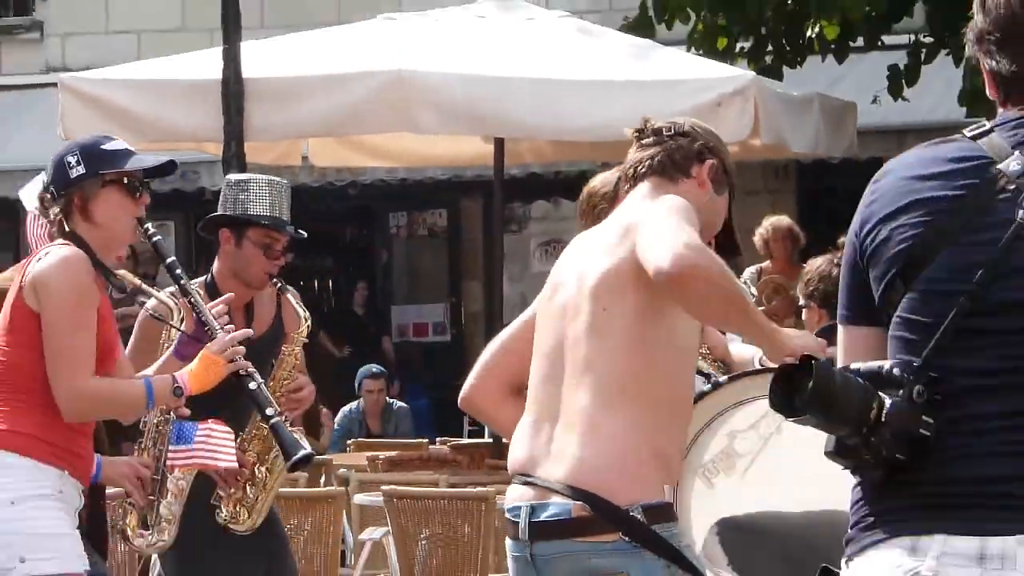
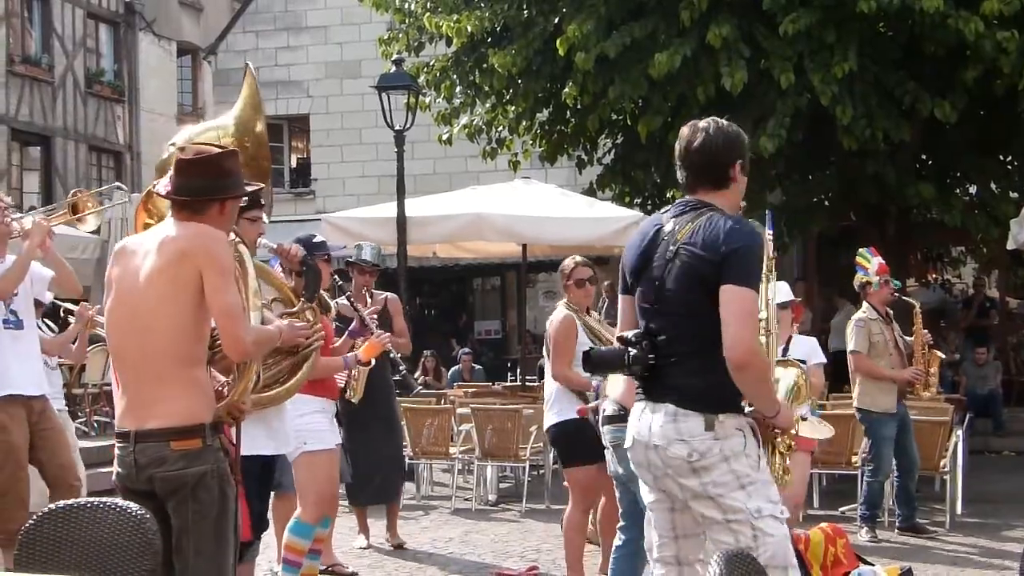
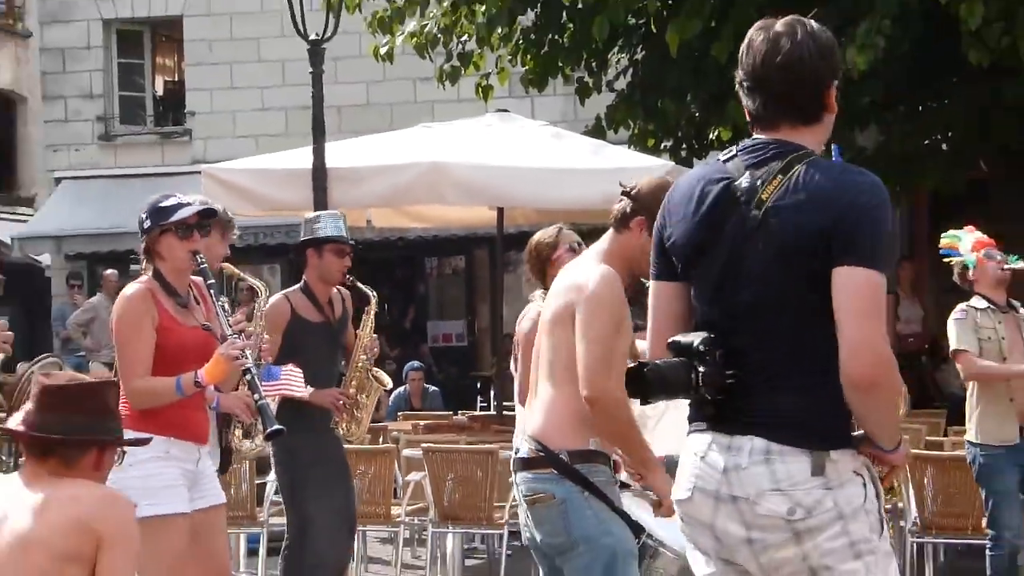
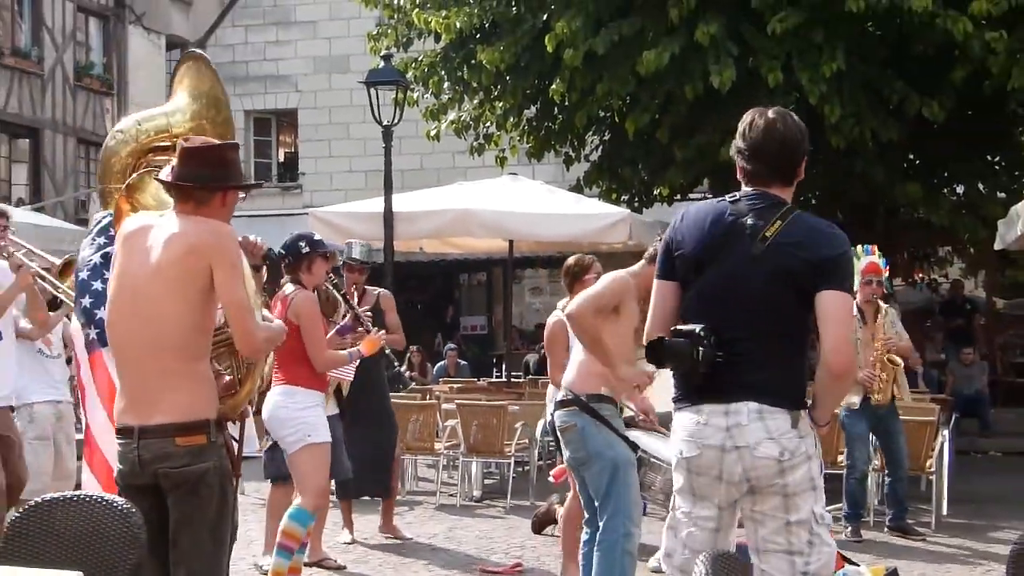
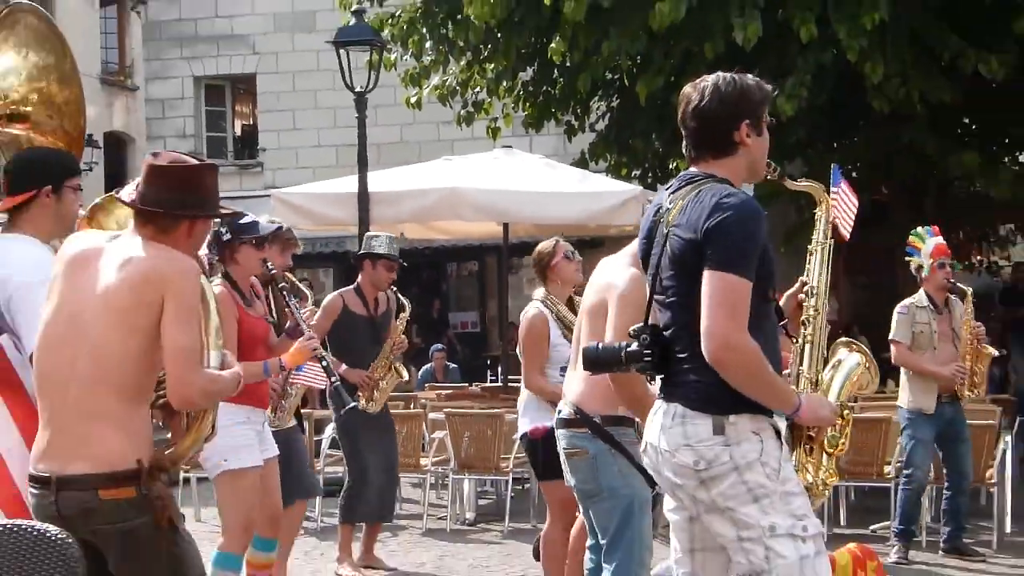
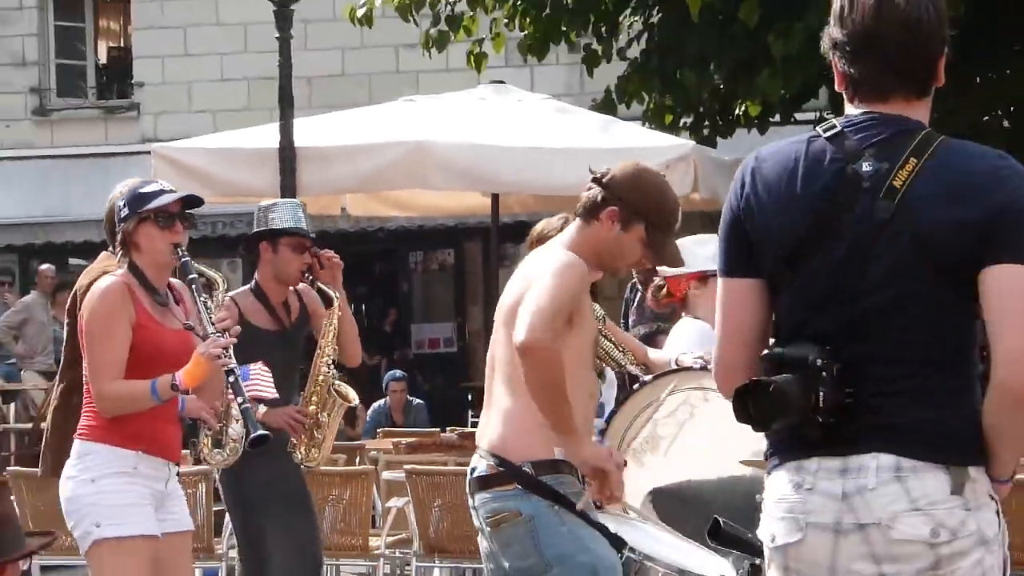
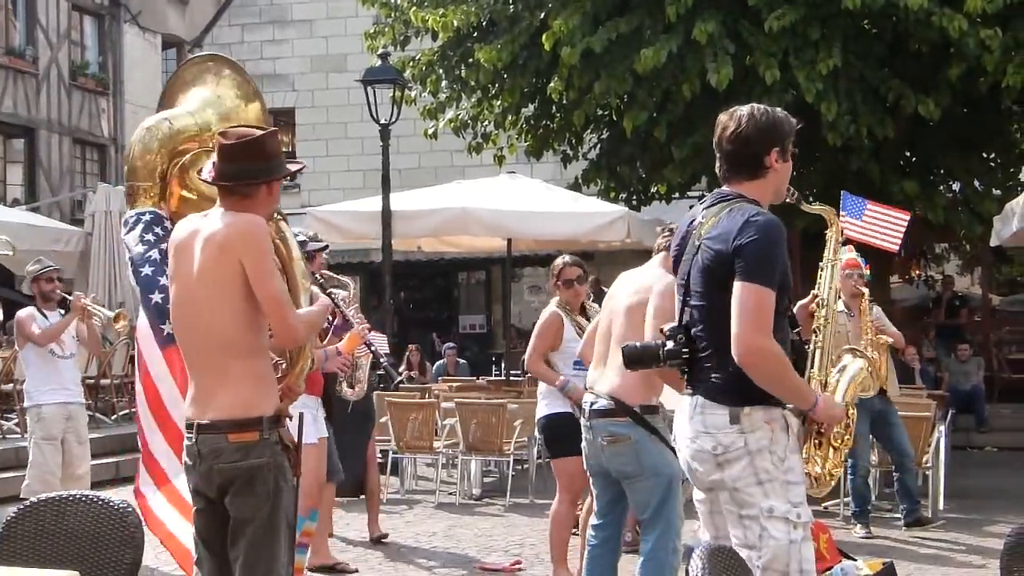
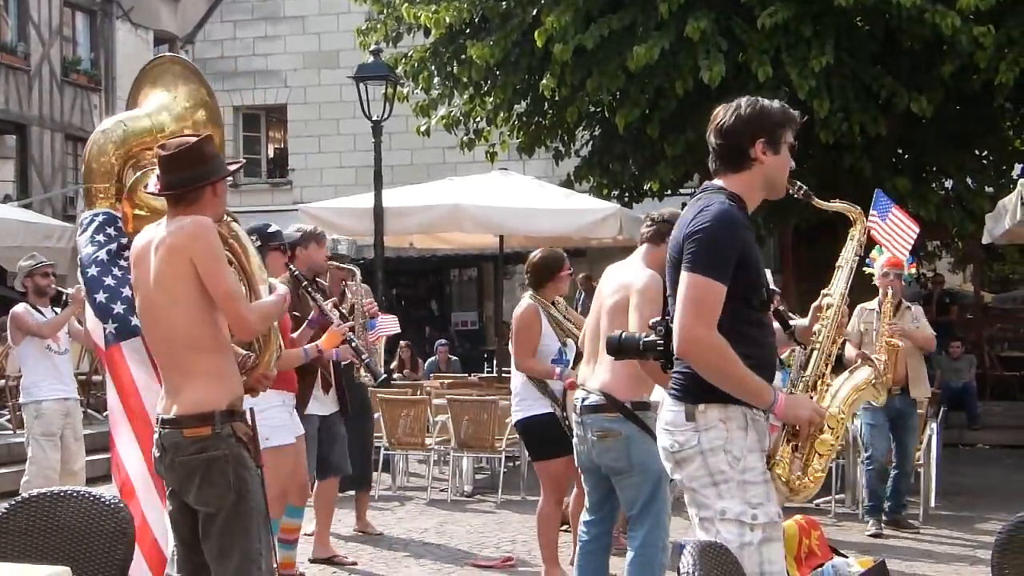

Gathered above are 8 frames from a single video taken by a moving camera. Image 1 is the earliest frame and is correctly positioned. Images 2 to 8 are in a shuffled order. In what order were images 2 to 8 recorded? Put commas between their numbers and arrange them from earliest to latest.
6, 3, 5, 4, 2, 7, 8
